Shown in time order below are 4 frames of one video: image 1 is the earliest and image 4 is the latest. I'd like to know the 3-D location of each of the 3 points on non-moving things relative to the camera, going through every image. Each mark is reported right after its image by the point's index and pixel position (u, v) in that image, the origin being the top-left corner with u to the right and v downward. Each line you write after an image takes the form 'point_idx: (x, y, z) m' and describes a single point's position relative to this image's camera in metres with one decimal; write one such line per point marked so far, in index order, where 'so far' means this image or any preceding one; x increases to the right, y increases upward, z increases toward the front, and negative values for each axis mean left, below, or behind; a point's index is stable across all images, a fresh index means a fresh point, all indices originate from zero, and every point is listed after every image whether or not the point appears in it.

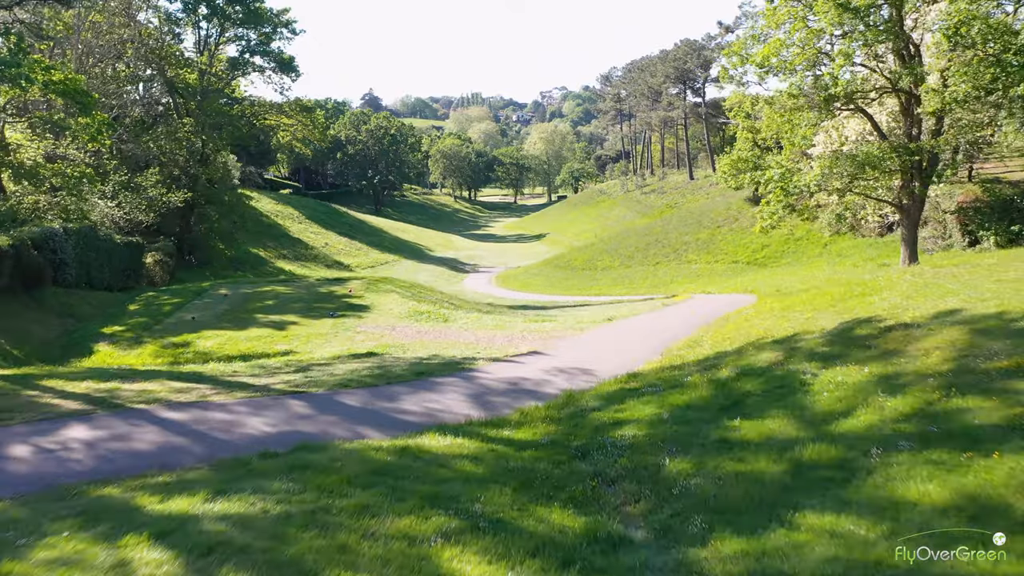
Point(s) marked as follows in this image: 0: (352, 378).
0: (-2.4, -1.3, +9.6) m
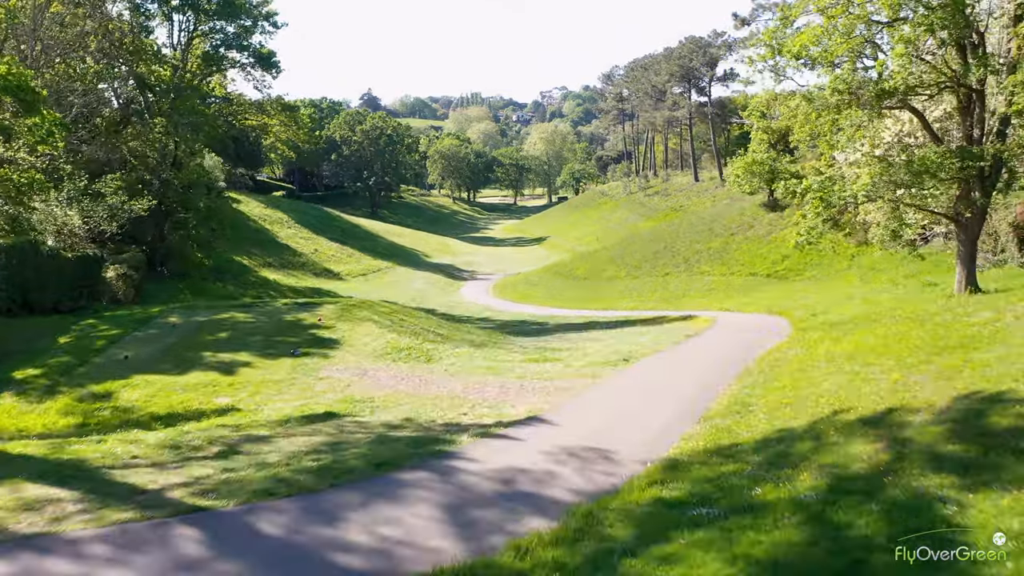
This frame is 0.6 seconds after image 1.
0: (-2.4, -2.0, +7.0) m
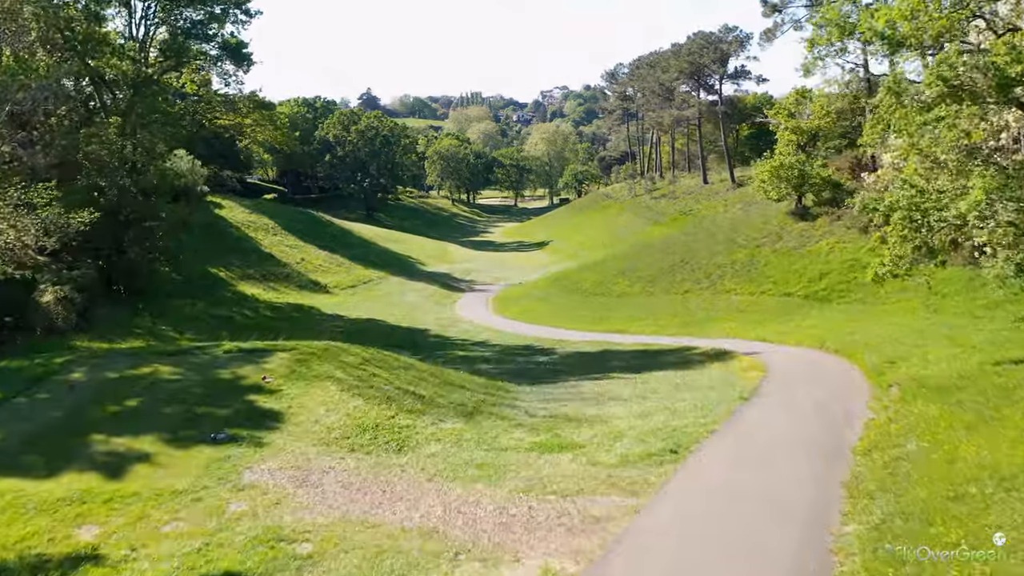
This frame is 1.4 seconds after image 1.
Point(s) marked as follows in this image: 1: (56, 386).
0: (-2.4, -2.9, +3.4) m
1: (-8.4, -1.8, +12.0) m
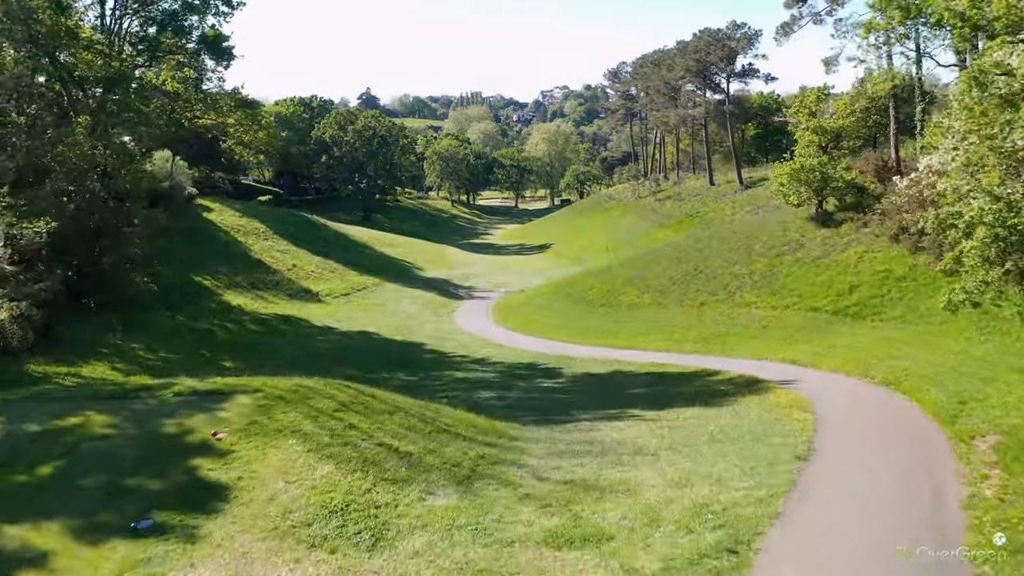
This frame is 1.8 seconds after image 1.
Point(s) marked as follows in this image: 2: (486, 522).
0: (-2.3, -3.5, +1.2) m
1: (-8.3, -2.3, +9.8) m
2: (-0.3, -2.9, +8.1) m
